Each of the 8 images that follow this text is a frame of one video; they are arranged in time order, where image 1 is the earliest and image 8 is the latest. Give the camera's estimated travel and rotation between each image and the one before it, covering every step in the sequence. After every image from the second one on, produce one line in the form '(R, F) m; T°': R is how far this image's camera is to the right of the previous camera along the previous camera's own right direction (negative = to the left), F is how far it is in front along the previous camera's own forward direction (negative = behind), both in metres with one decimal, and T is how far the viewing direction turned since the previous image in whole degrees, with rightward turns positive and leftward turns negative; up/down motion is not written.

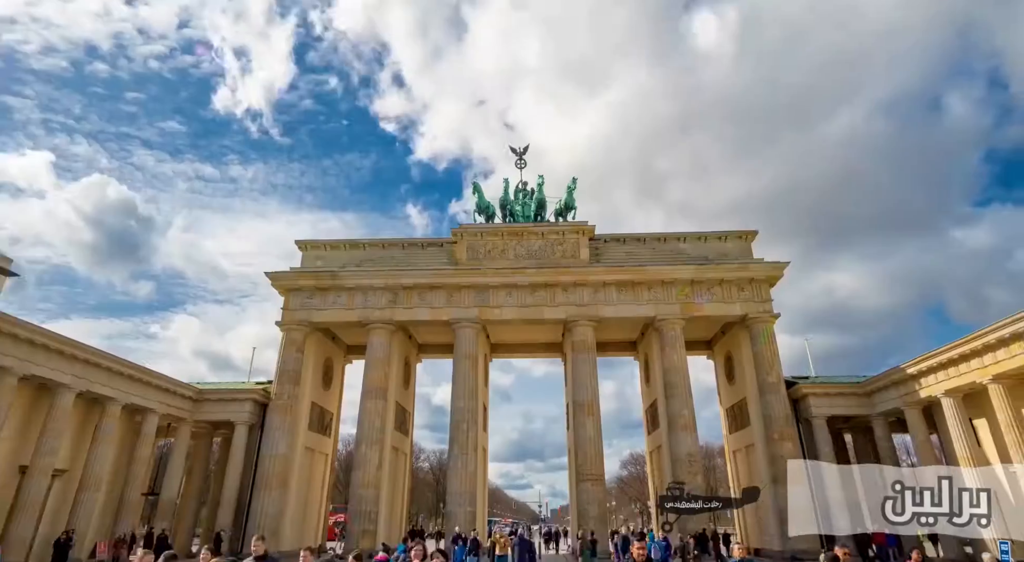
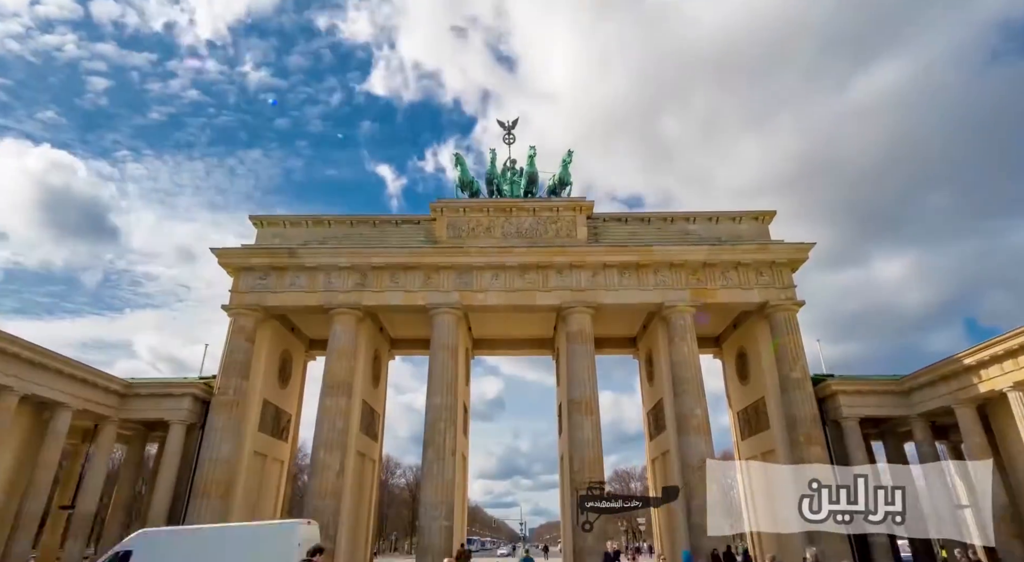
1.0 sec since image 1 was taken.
(-0.2, +3.8) m; +2°
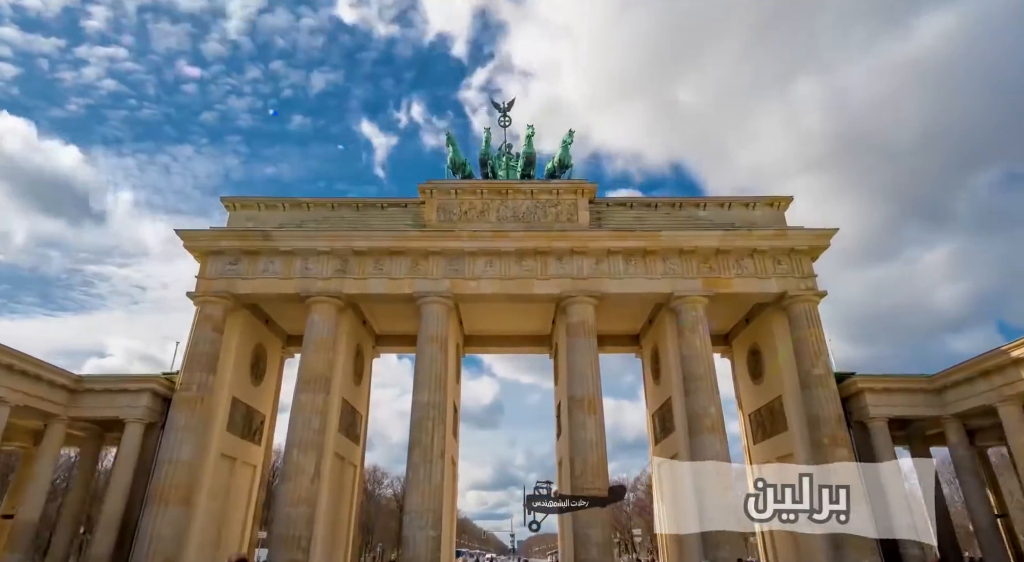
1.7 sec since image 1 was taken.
(-0.2, +2.2) m; +1°
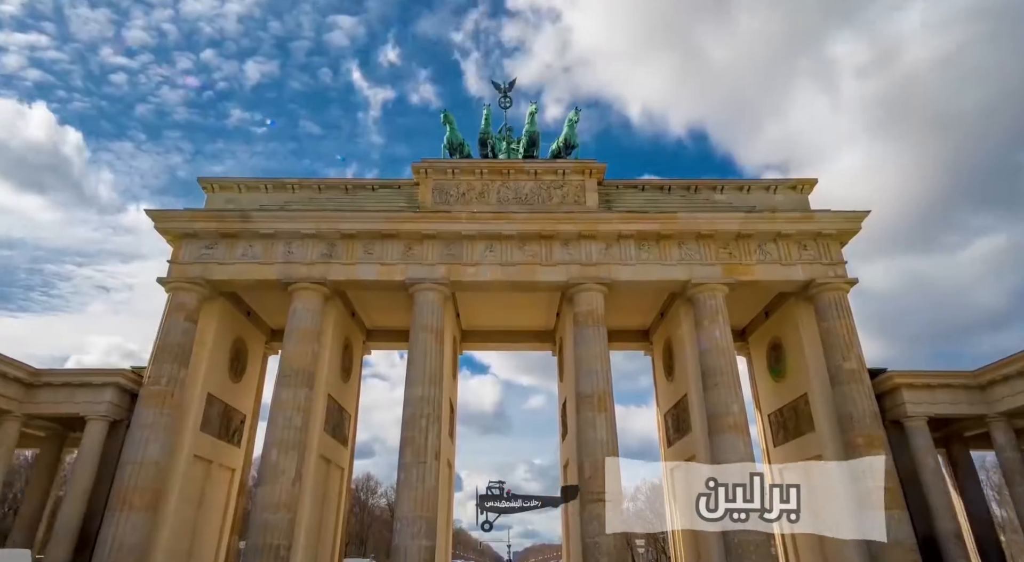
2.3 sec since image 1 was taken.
(-0.2, +2.0) m; 0°
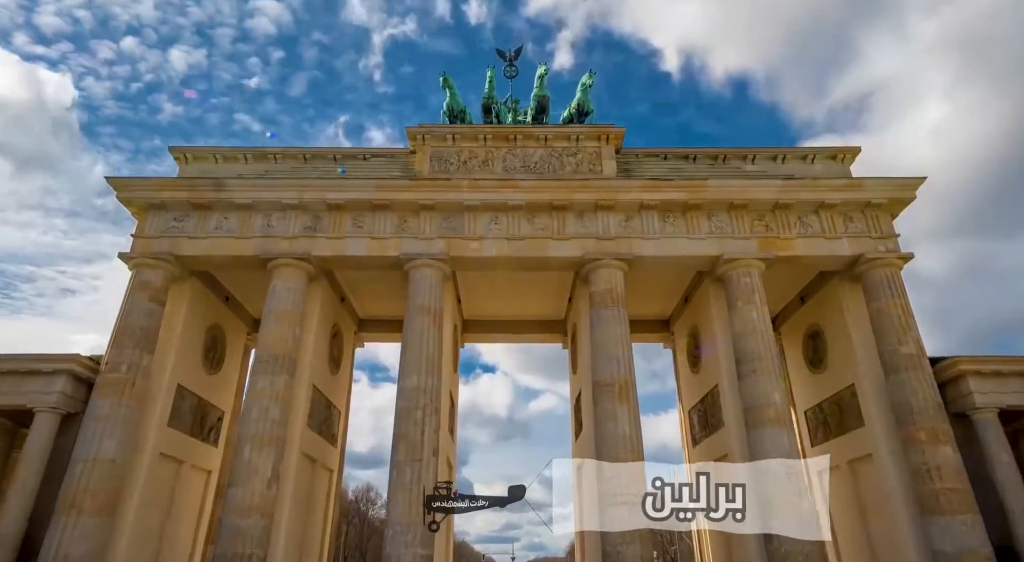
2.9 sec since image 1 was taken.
(-0.2, +2.5) m; 0°
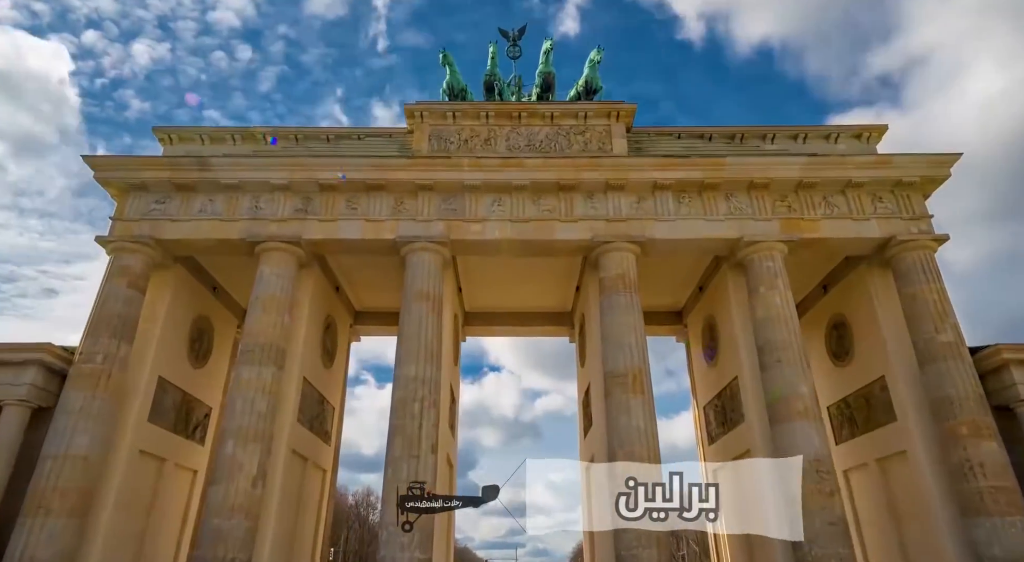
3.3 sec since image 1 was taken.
(-0.1, +1.3) m; 0°
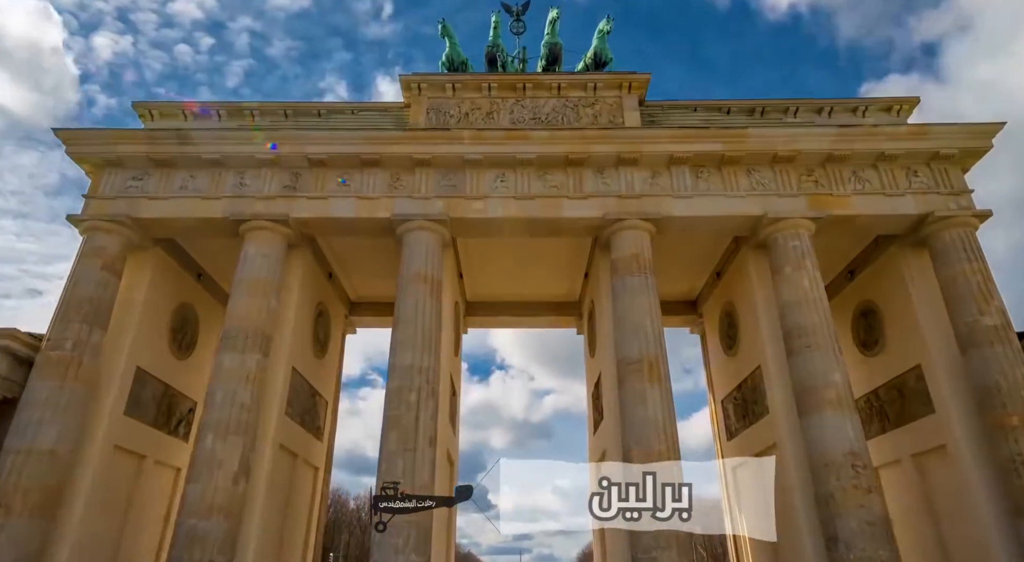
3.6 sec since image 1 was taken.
(-0.1, +1.3) m; 0°
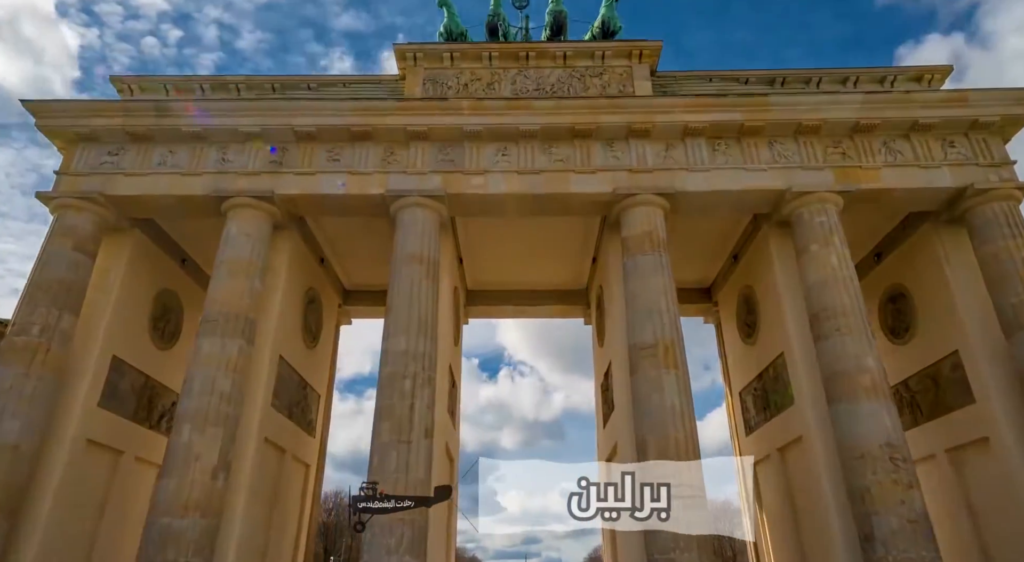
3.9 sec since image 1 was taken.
(0.0, +1.2) m; 0°
